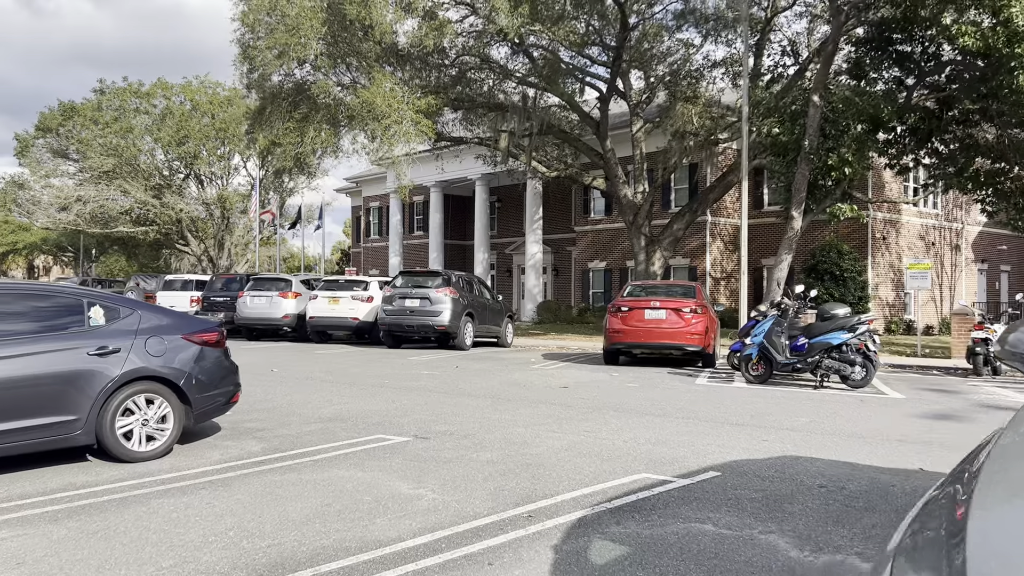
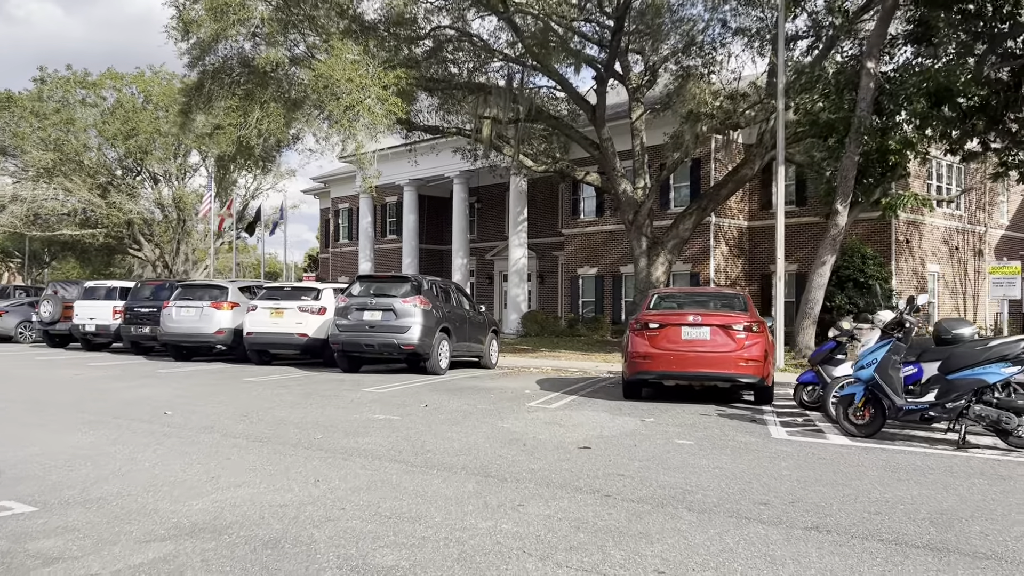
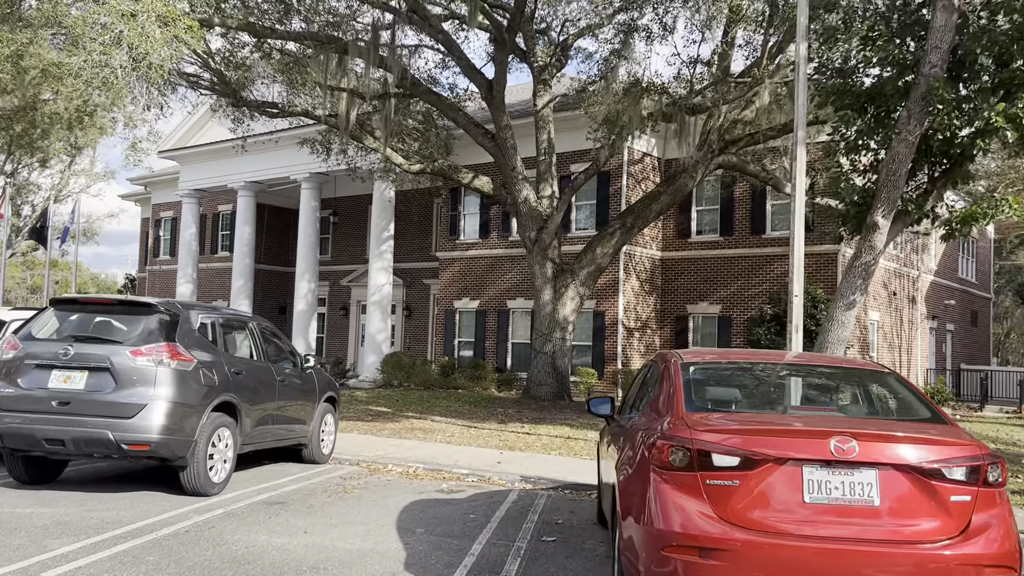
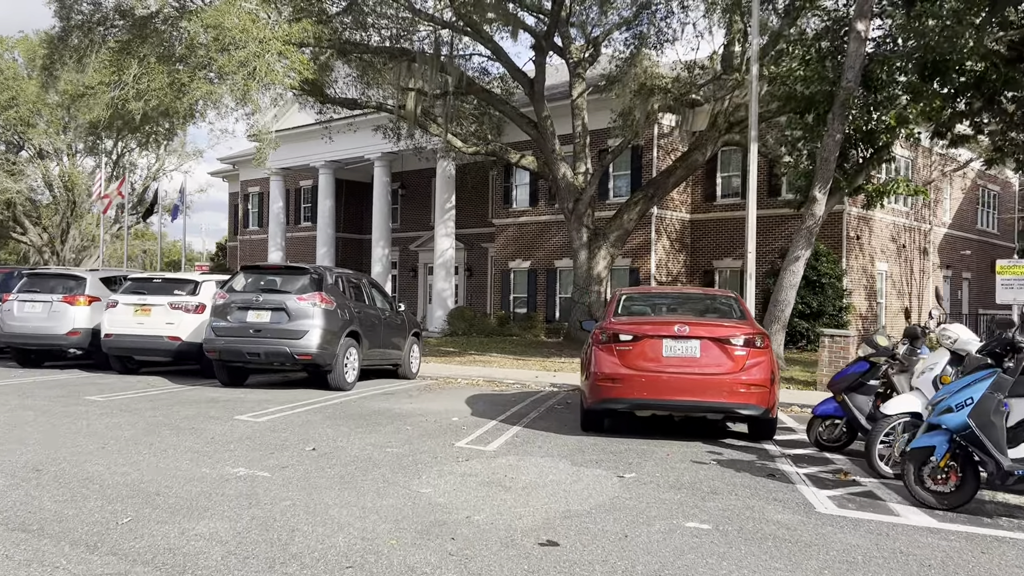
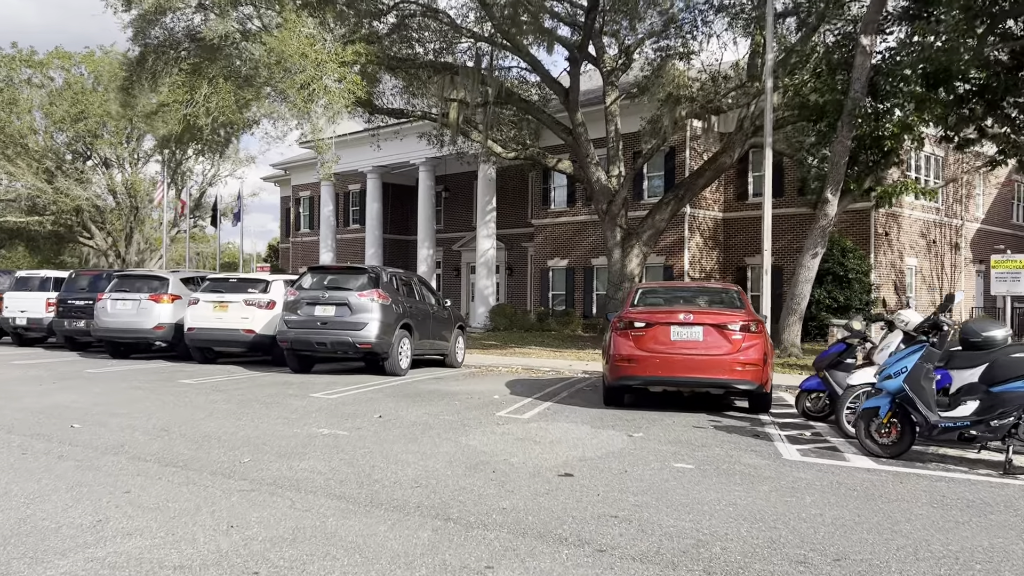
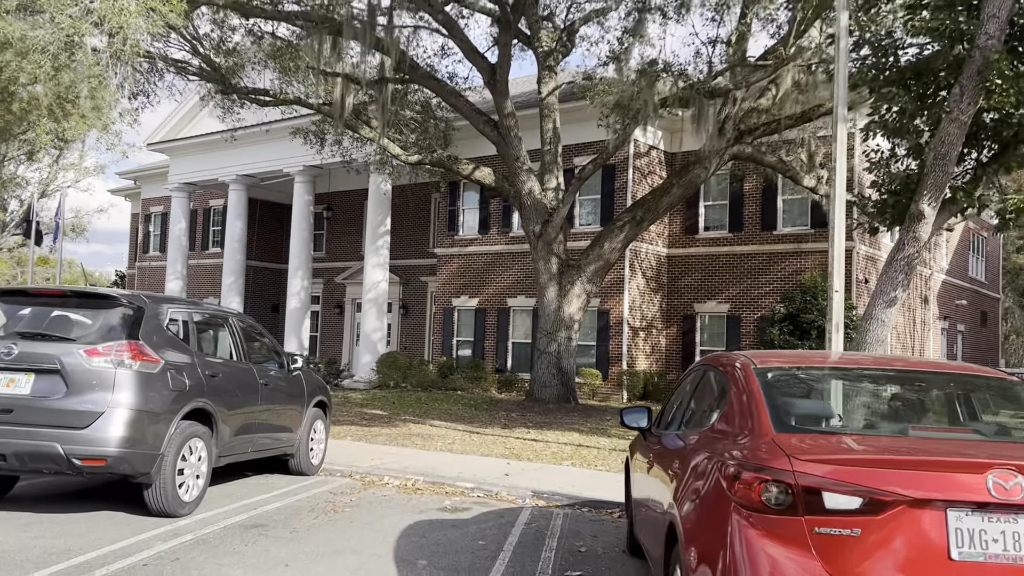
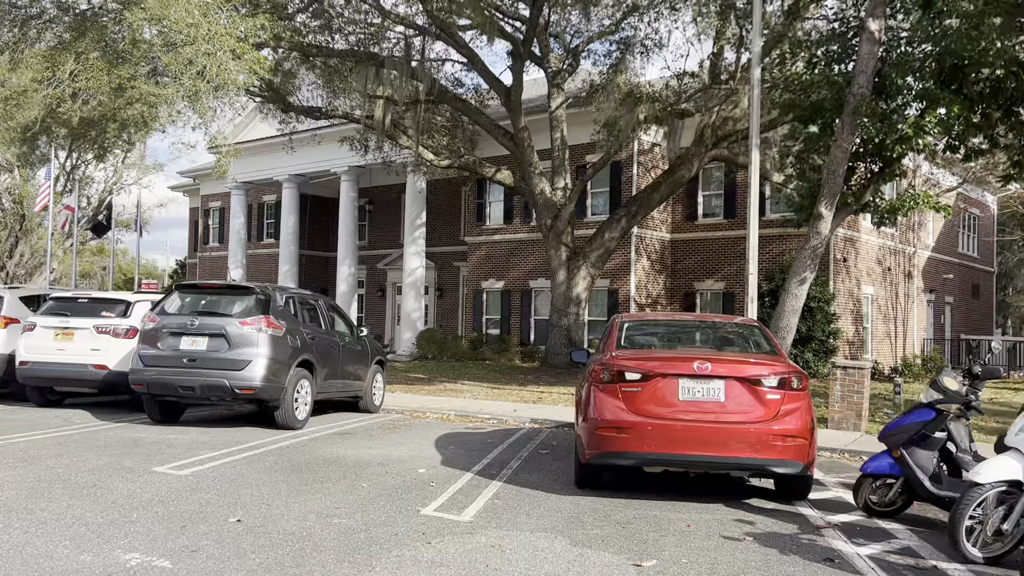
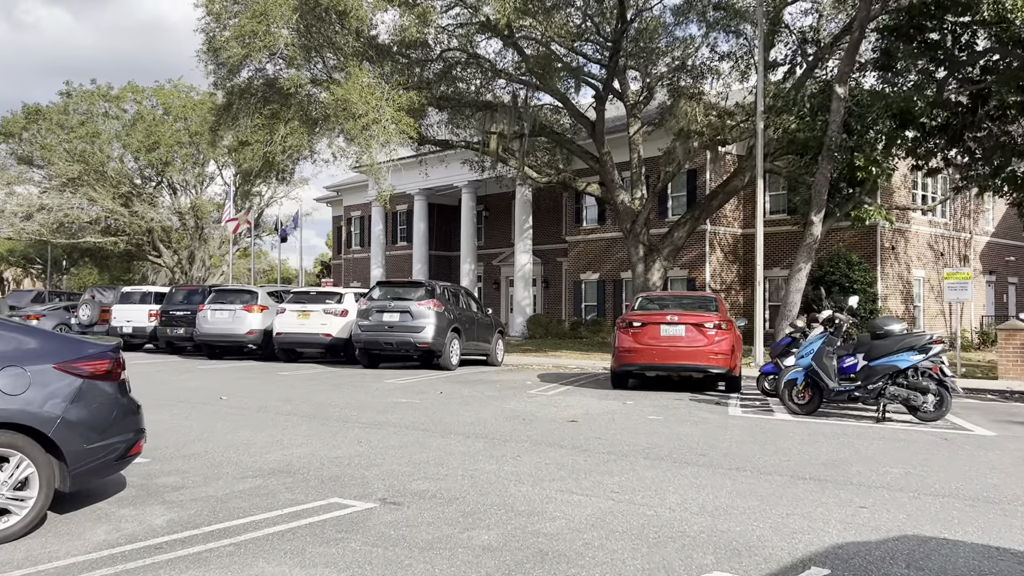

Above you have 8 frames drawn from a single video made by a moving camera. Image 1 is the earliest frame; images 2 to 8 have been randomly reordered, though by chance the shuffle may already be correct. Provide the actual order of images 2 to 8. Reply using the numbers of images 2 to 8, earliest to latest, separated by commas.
8, 2, 5, 4, 7, 3, 6
